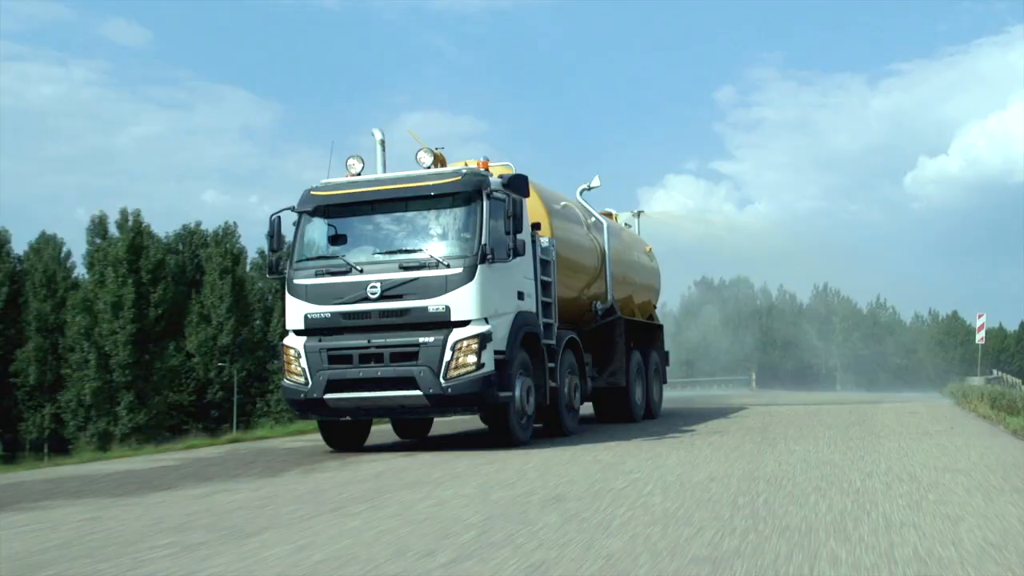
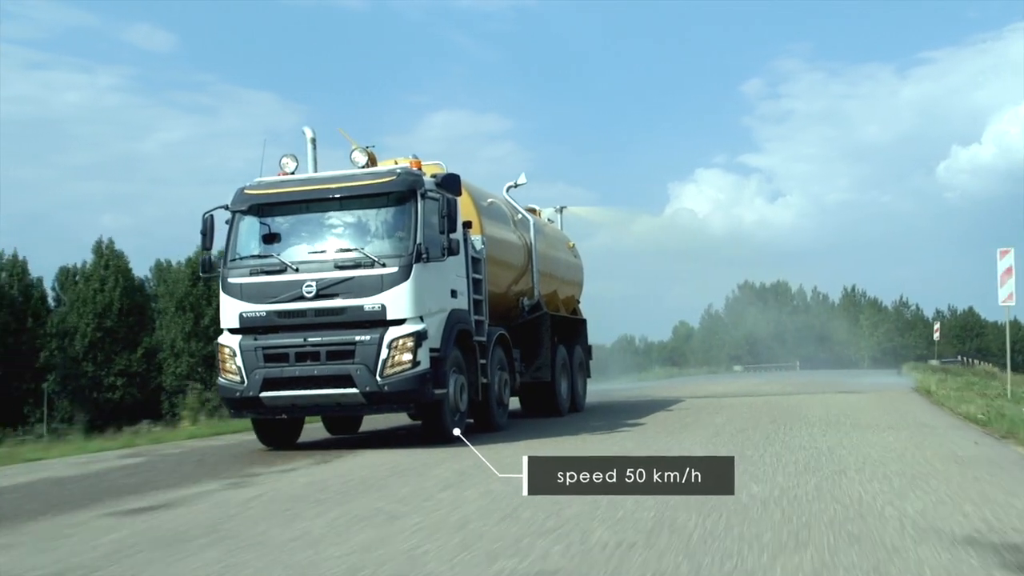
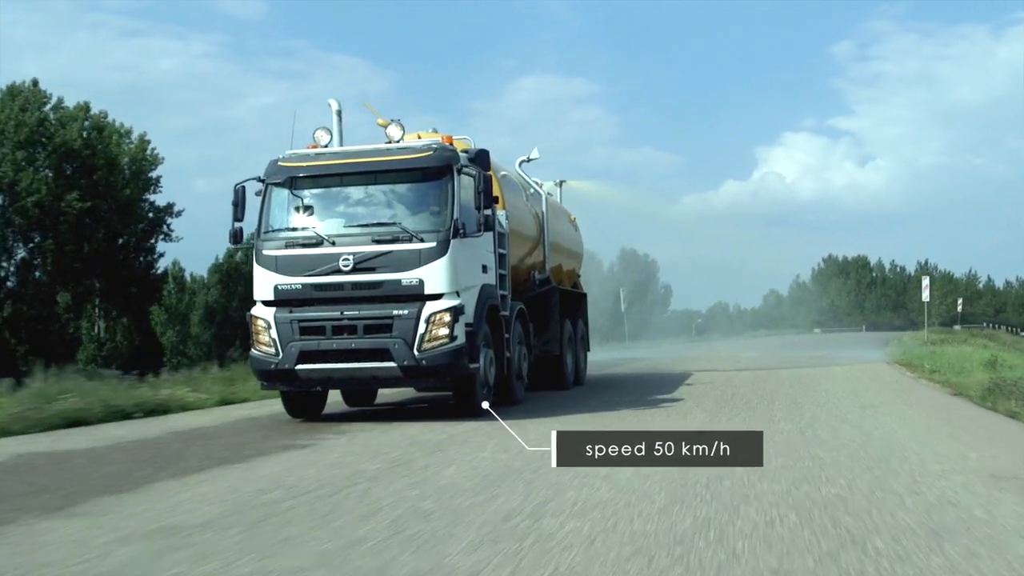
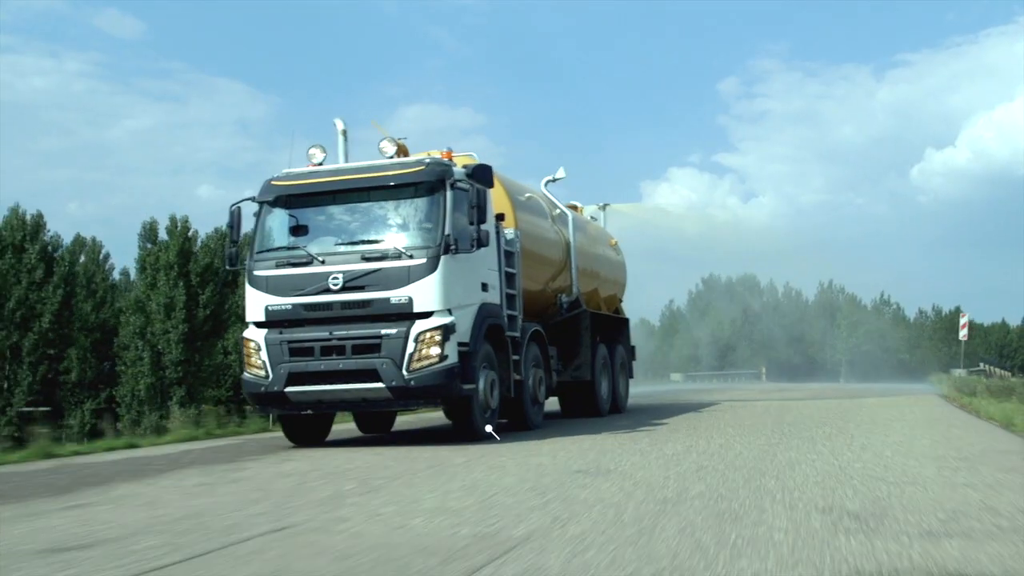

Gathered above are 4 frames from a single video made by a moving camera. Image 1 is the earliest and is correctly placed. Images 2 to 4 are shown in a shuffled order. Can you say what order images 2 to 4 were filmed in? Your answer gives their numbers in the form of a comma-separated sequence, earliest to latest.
4, 2, 3
